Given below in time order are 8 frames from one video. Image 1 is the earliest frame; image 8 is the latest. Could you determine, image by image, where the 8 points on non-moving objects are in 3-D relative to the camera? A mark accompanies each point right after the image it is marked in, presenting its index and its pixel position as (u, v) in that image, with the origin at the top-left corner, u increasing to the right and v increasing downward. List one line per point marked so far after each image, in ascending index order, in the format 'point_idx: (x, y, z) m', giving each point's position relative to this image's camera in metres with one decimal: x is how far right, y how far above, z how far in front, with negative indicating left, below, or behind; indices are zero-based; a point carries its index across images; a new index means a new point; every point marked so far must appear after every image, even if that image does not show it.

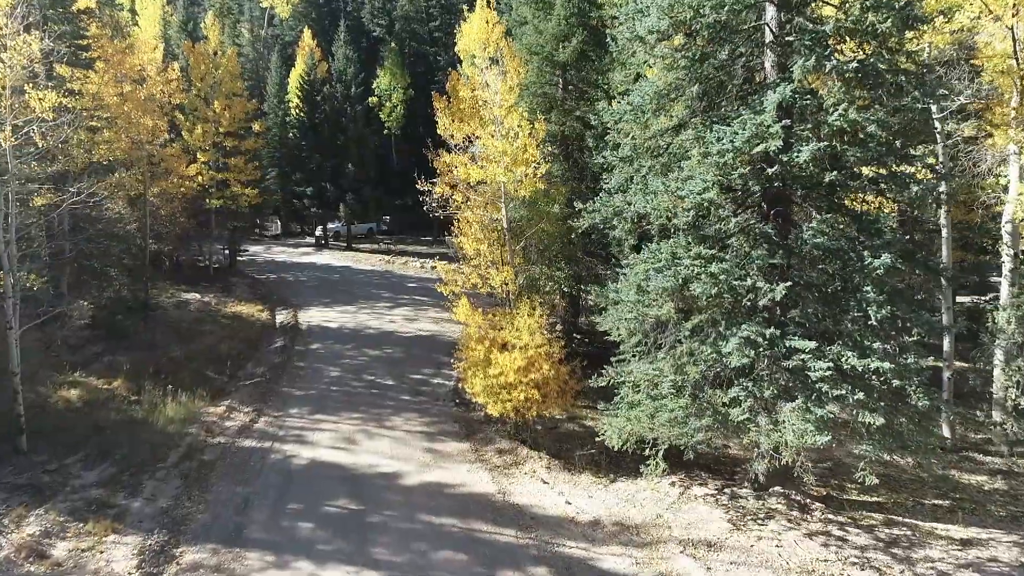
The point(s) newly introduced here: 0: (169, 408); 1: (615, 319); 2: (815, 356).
0: (-7.2, -2.5, +14.6) m
1: (+1.7, -0.5, +10.9) m
2: (+3.8, -0.9, +8.6) m
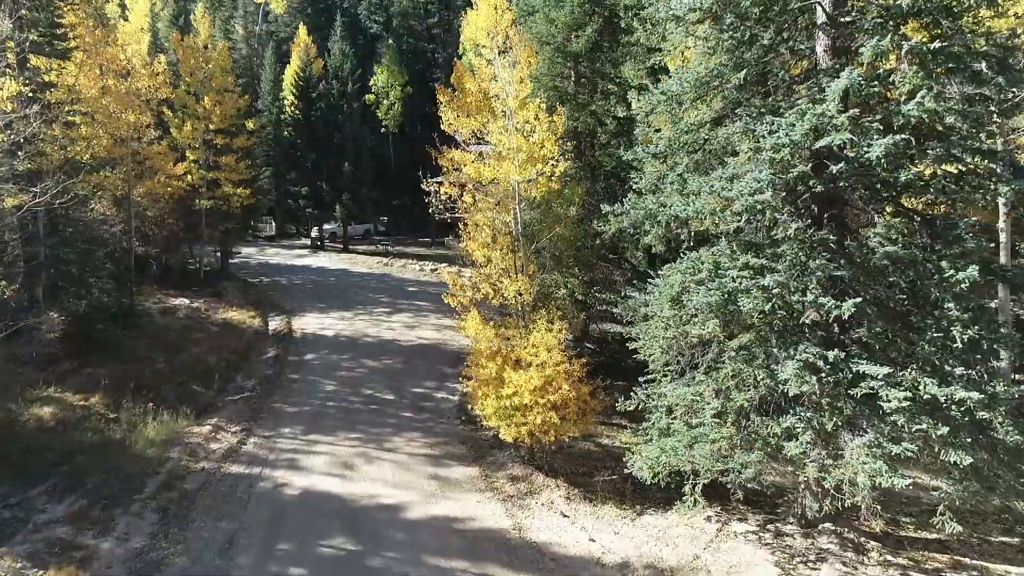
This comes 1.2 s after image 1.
0: (-7.0, -2.7, +13.4) m
1: (+1.9, -0.7, +9.7) m
2: (+4.0, -1.0, +7.5) m
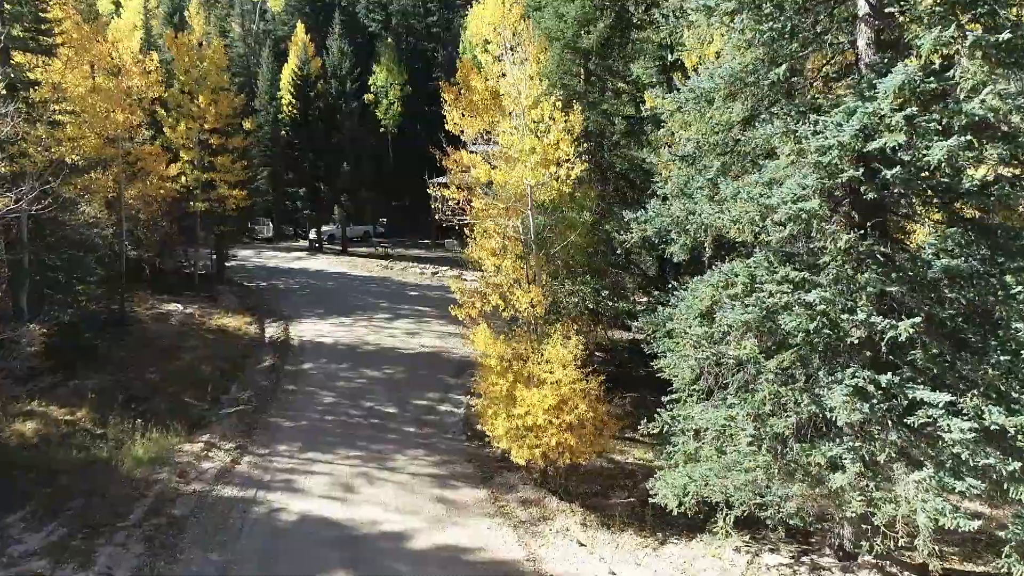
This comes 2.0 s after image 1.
0: (-6.8, -2.9, +12.7) m
1: (+2.1, -0.9, +9.0) m
2: (+4.2, -1.2, +6.7) m
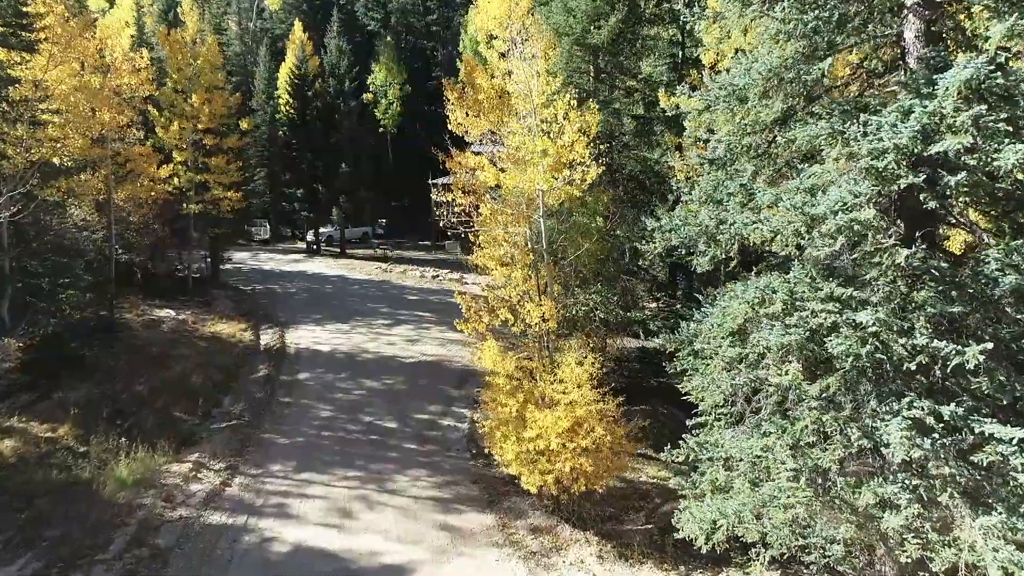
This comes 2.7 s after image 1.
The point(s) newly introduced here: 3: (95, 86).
0: (-6.7, -3.0, +11.9) m
1: (+2.3, -1.0, +8.3) m
2: (+4.4, -1.4, +6.0) m
3: (-10.7, +5.2, +17.8) m
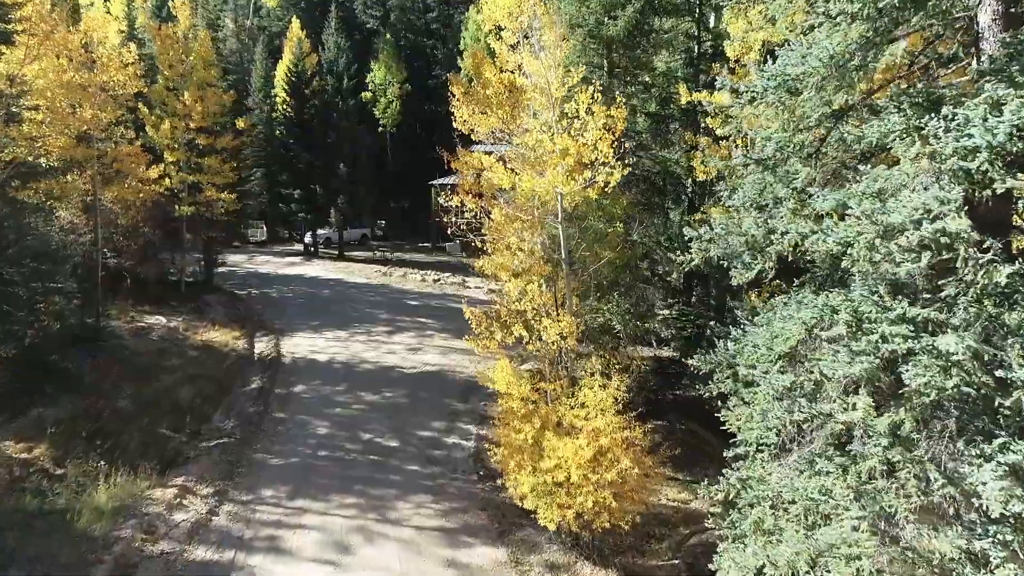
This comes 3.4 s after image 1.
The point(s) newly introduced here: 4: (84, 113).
0: (-6.5, -3.2, +10.9) m
1: (+2.4, -1.2, +7.3) m
2: (+4.6, -1.6, +5.1) m
3: (-10.5, +5.0, +16.8) m
4: (-10.2, +4.2, +16.8) m
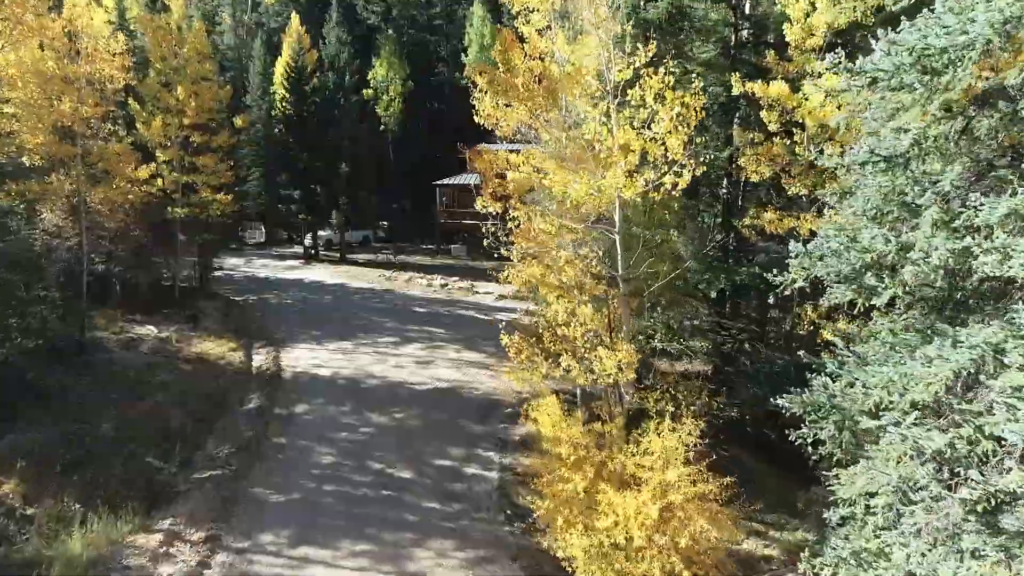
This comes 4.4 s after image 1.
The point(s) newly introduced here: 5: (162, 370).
0: (-6.0, -3.4, +9.5) m
1: (+2.9, -1.4, +5.9) m
2: (+5.1, -1.8, +3.7) m
3: (-10.0, +4.8, +15.4) m
4: (-9.8, +4.0, +15.4) m
5: (-8.5, -2.0, +16.8) m
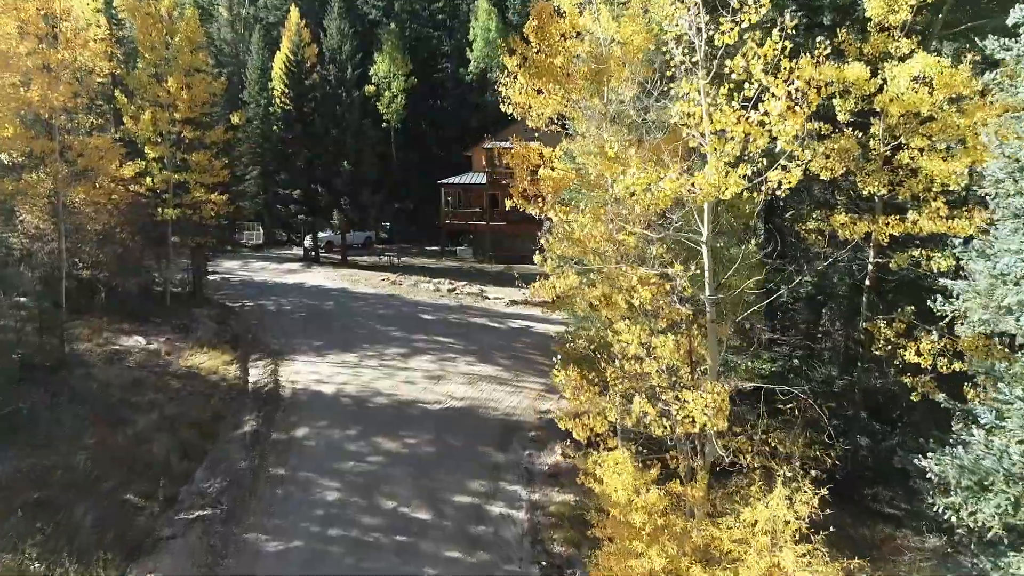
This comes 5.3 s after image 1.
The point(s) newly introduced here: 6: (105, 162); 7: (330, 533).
0: (-5.5, -3.7, +8.0) m
1: (+3.4, -1.7, +4.4) m
2: (+5.6, -2.0, +2.1) m
3: (-9.5, +4.6, +13.8) m
4: (-9.3, +3.8, +13.8) m
5: (-8.0, -2.2, +15.3) m
6: (-9.7, +3.0, +16.6) m
7: (-2.6, -3.5, +10.1) m
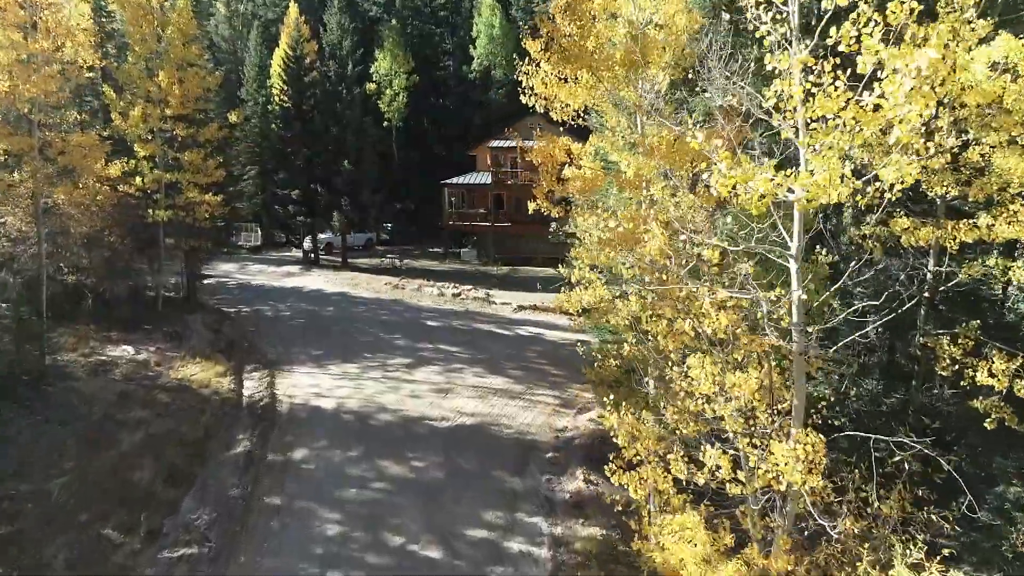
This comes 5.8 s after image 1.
0: (-5.2, -3.8, +6.9) m
1: (+3.7, -1.8, +3.3) m
2: (+5.9, -2.2, +1.0) m
3: (-9.2, +4.4, +12.7) m
4: (-9.0, +3.6, +12.7) m
5: (-7.7, -2.4, +14.2) m
6: (-9.4, +2.8, +15.5) m
7: (-2.3, -3.7, +9.0) m
